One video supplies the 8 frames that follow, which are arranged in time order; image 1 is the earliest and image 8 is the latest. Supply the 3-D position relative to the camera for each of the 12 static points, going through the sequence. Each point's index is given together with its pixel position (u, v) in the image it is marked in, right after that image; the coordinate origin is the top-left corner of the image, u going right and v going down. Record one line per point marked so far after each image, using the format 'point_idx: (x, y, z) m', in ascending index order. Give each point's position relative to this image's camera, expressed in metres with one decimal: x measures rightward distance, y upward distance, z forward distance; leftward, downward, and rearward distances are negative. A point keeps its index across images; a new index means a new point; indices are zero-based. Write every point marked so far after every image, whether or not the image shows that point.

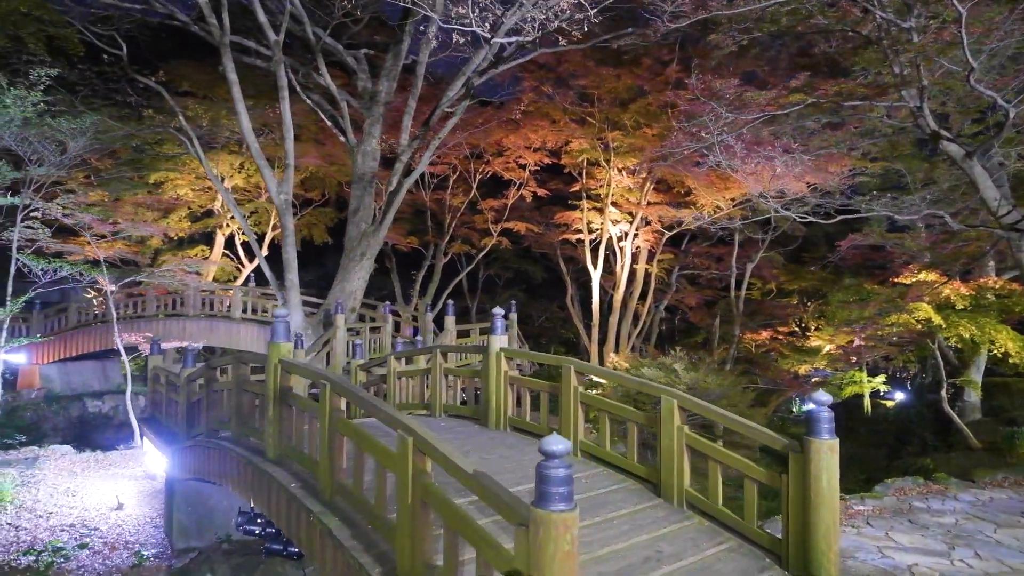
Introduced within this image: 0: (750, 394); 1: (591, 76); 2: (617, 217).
0: (+3.7, -1.6, +10.1) m
1: (+1.5, +4.2, +13.4) m
2: (+2.3, +1.5, +14.3) m
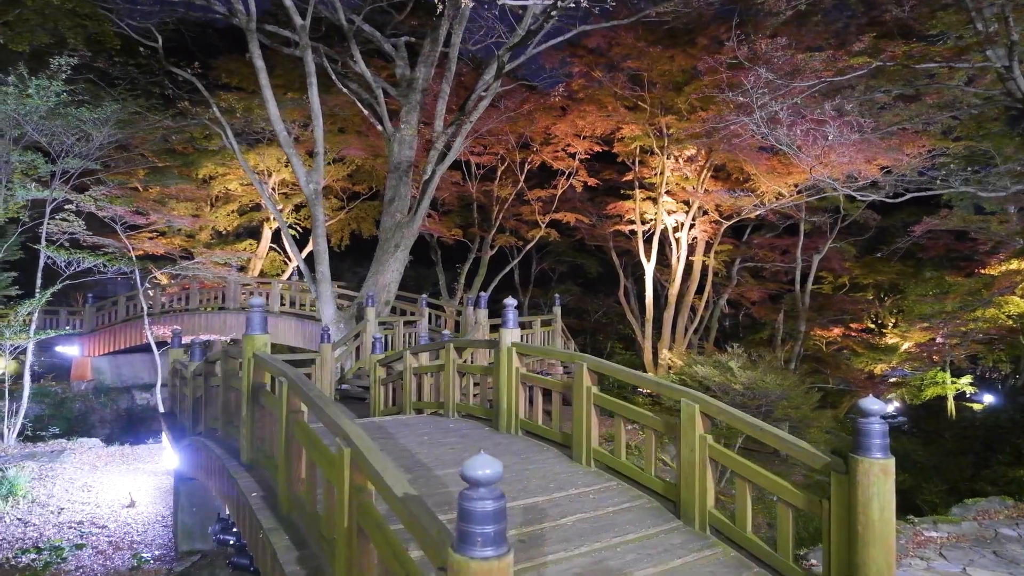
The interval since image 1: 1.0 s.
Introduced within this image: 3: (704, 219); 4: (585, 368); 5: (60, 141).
0: (+4.2, -1.5, +9.2) m
1: (+2.4, +4.4, +12.6) m
2: (+3.3, +1.6, +13.5) m
3: (+3.9, +1.4, +13.4) m
4: (+0.5, -0.5, +4.2) m
5: (-5.8, +1.9, +8.2) m
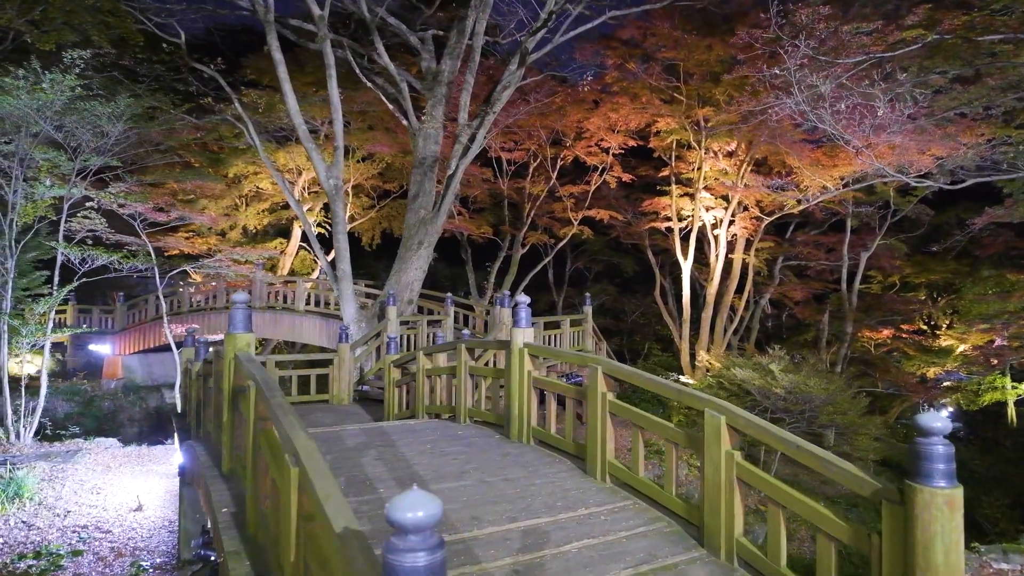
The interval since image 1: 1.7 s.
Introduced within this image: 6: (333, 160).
0: (+4.5, -1.4, +8.5) m
1: (+2.9, +4.4, +12.1) m
2: (+3.9, +1.6, +12.9) m
3: (+4.5, +1.4, +12.7) m
4: (+0.5, -0.5, +3.8) m
5: (-5.5, +1.9, +8.2) m
6: (-2.6, +1.8, +9.6) m
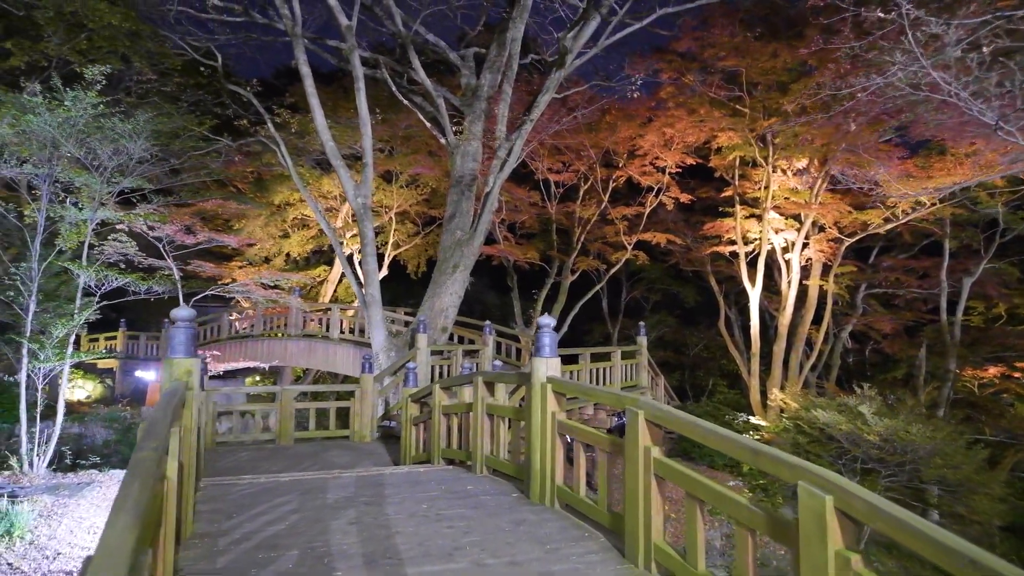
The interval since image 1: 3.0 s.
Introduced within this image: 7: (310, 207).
0: (+5.0, -1.7, +7.1) m
1: (+3.7, +3.9, +11.1) m
2: (+4.7, +1.1, +11.7) m
3: (+5.3, +0.9, +11.4) m
4: (+0.6, -0.6, +2.8) m
5: (-5.0, +1.6, +7.8) m
6: (-2.1, +1.5, +8.9) m
7: (-3.1, +1.2, +10.1) m
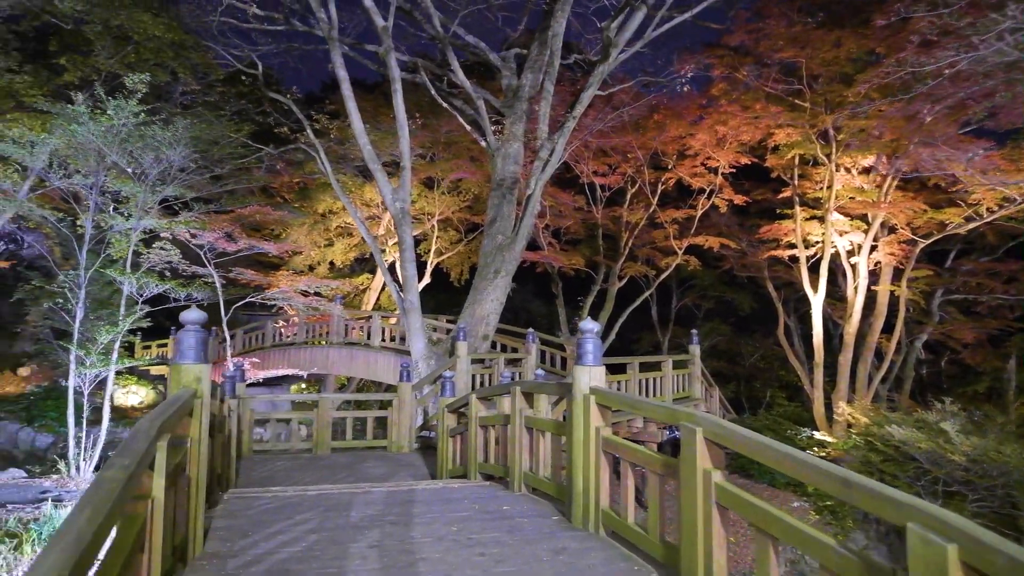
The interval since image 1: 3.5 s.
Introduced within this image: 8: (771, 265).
0: (+5.4, -1.8, +6.4) m
1: (+4.4, +3.8, +10.5) m
2: (+5.5, +1.0, +11.0) m
3: (+6.0, +0.8, +10.7) m
4: (+0.7, -0.5, +2.4) m
5: (-4.5, +1.5, +7.8) m
6: (-1.5, +1.4, +8.7) m
7: (-2.4, +1.1, +10.0) m
8: (+5.6, +0.5, +14.4) m
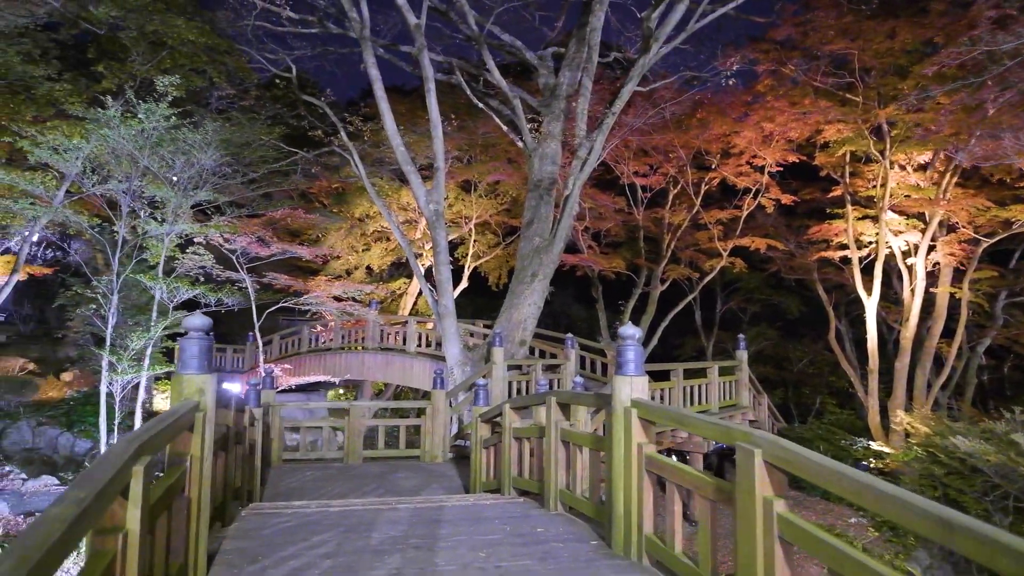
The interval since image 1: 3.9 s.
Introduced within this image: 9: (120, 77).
0: (+5.7, -1.8, +5.8) m
1: (+5.0, +3.8, +10.0) m
2: (+6.1, +1.0, +10.4) m
3: (+6.6, +0.8, +10.0) m
4: (+0.8, -0.5, +2.1) m
5: (-4.1, +1.5, +7.8) m
6: (-1.0, +1.3, +8.5) m
7: (-1.9, +1.1, +9.9) m
8: (+6.4, +0.4, +13.7) m
9: (-5.0, +2.7, +8.5) m
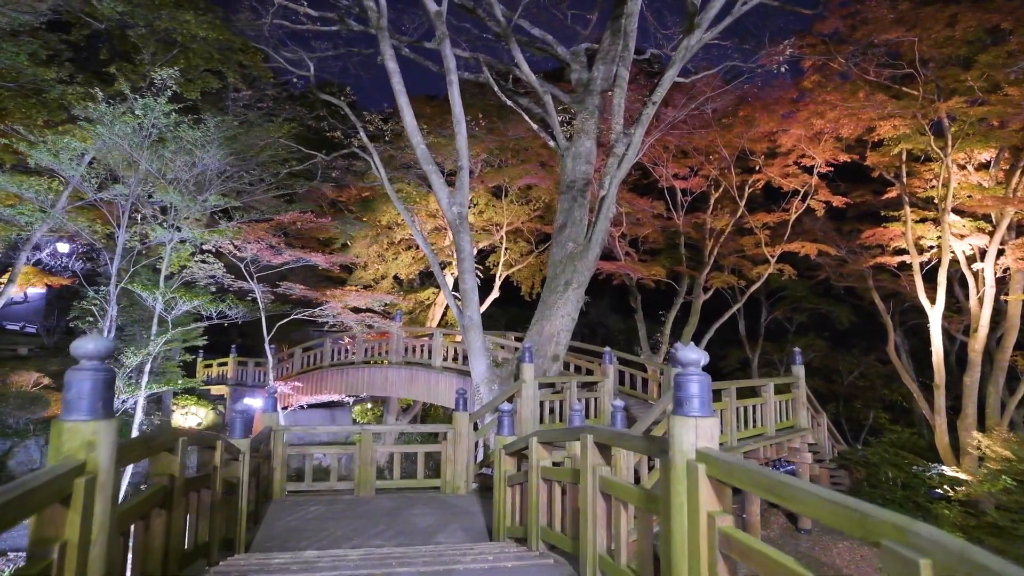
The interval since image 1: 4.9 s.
0: (+6.0, -1.8, +4.7) m
1: (+5.4, +3.7, +9.0) m
2: (+6.5, +0.9, +9.3) m
3: (+7.0, +0.7, +8.9) m
4: (+0.8, -0.6, +1.3) m
5: (-3.8, +1.3, +7.3) m
6: (-0.7, +1.2, +7.9) m
7: (-1.5, +0.9, +9.2) m
8: (+7.0, +0.3, +12.7) m
9: (-4.7, +2.6, +8.1) m
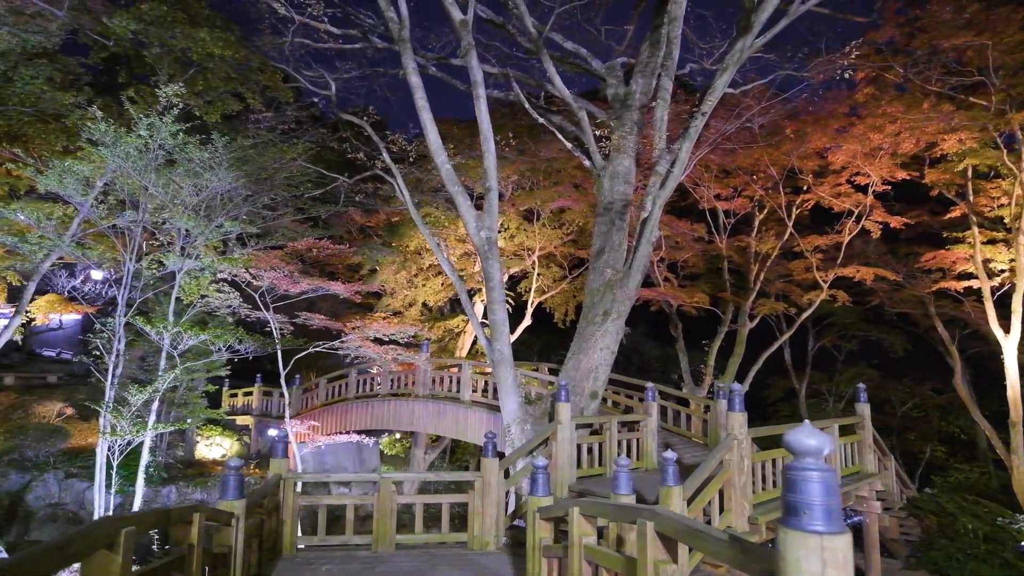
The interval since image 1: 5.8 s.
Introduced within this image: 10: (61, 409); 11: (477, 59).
0: (+6.2, -2.0, +3.7) m
1: (+5.8, +3.3, +8.3) m
2: (+6.9, +0.5, +8.4) m
3: (+7.5, +0.3, +8.0) m
4: (+0.9, -0.7, +0.6) m
5: (-3.4, +1.0, +6.9) m
6: (-0.3, +0.9, +7.3) m
7: (-1.0, +0.5, +8.7) m
8: (+7.6, -0.2, +11.7) m
9: (-4.3, +2.2, +7.8) m
10: (-8.3, -2.2, +12.2) m
11: (-0.3, +2.4, +7.2) m
